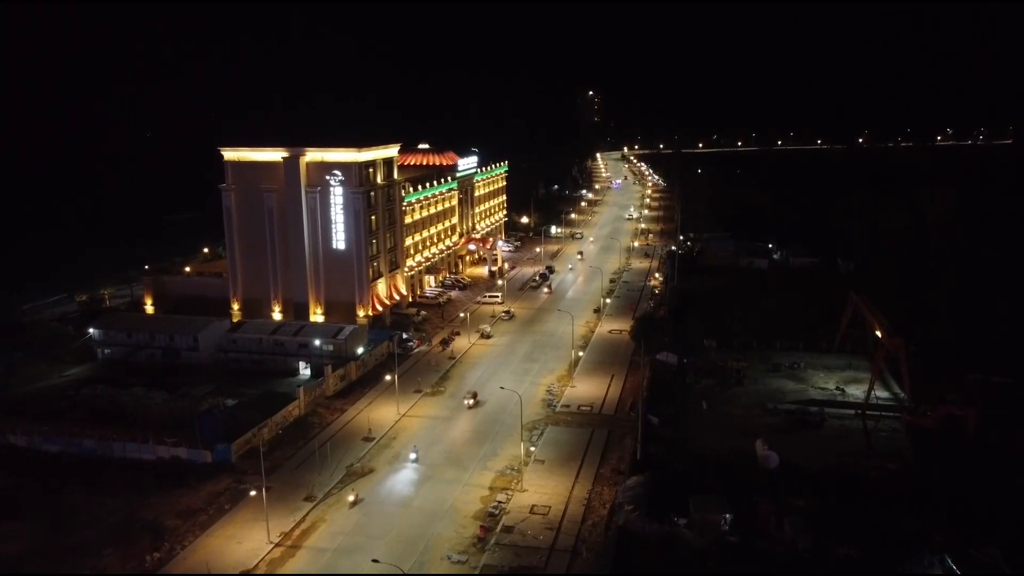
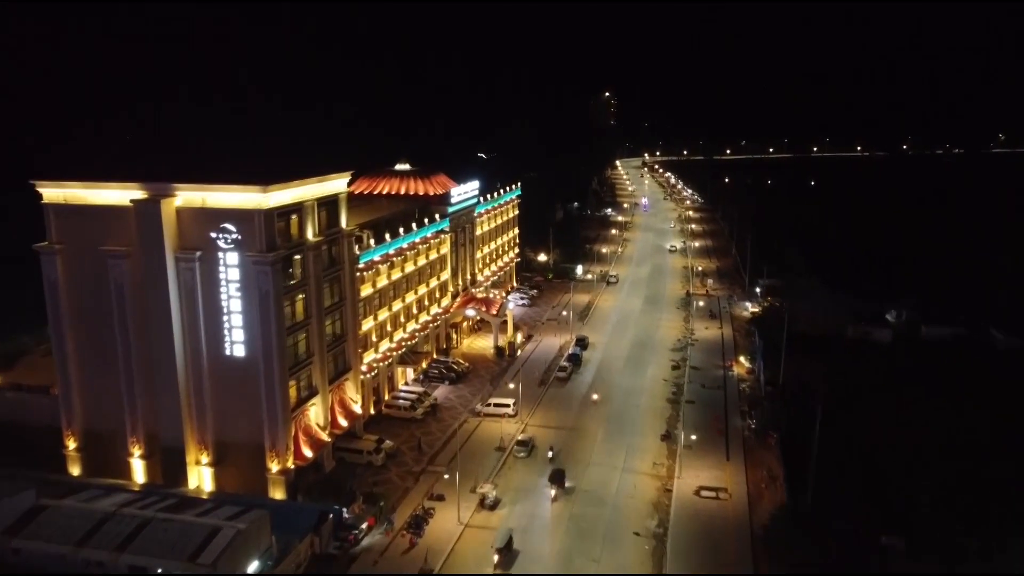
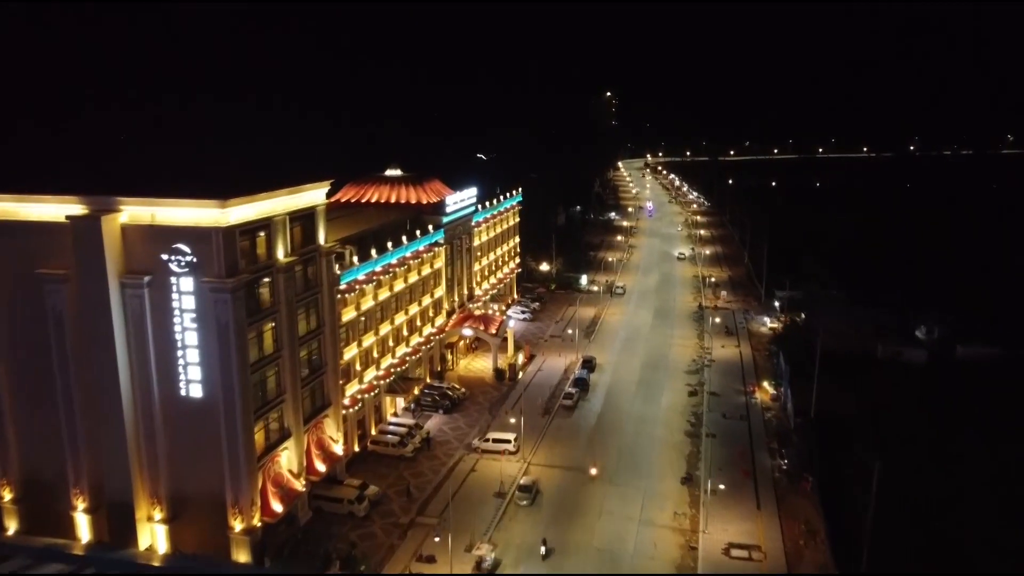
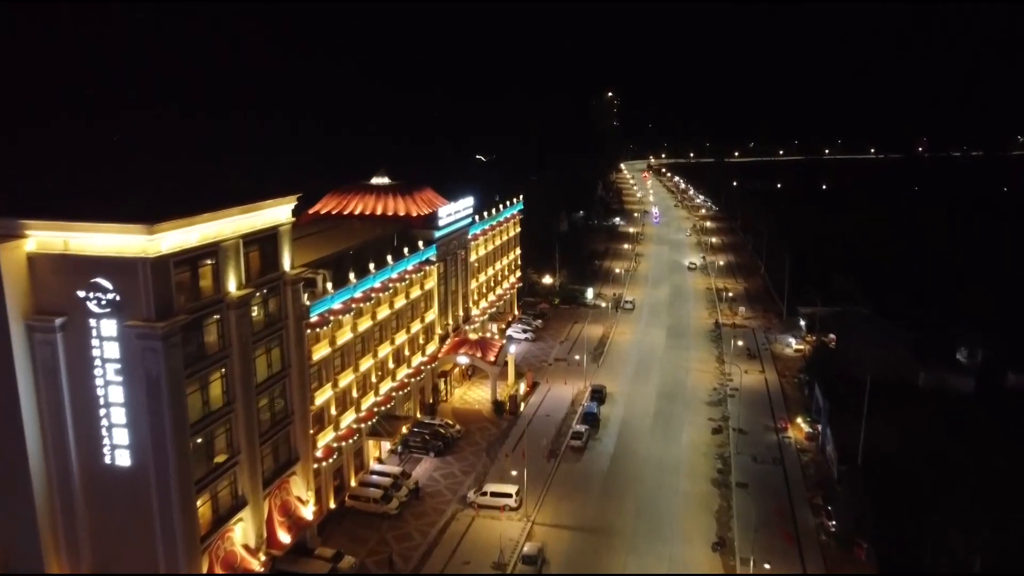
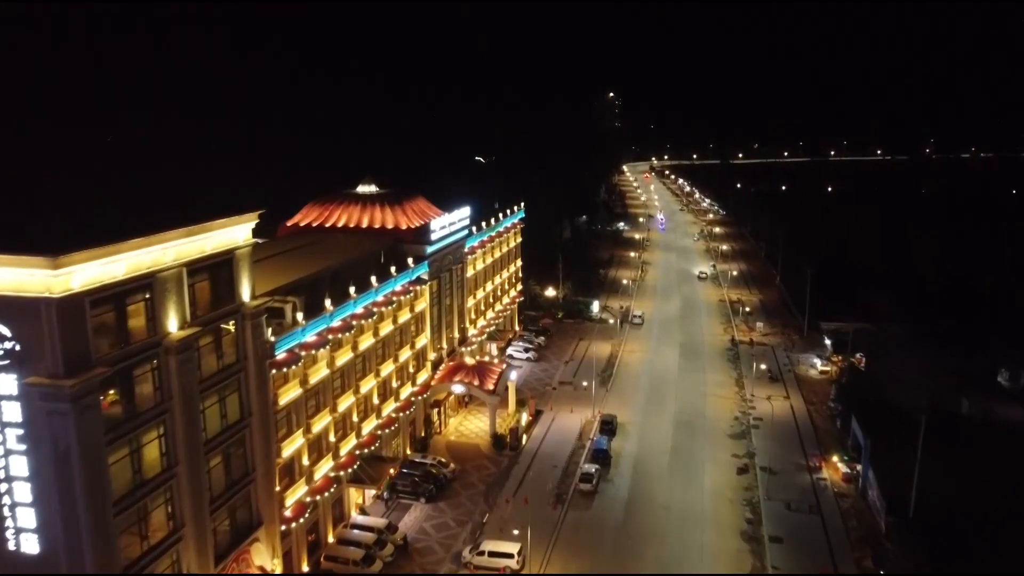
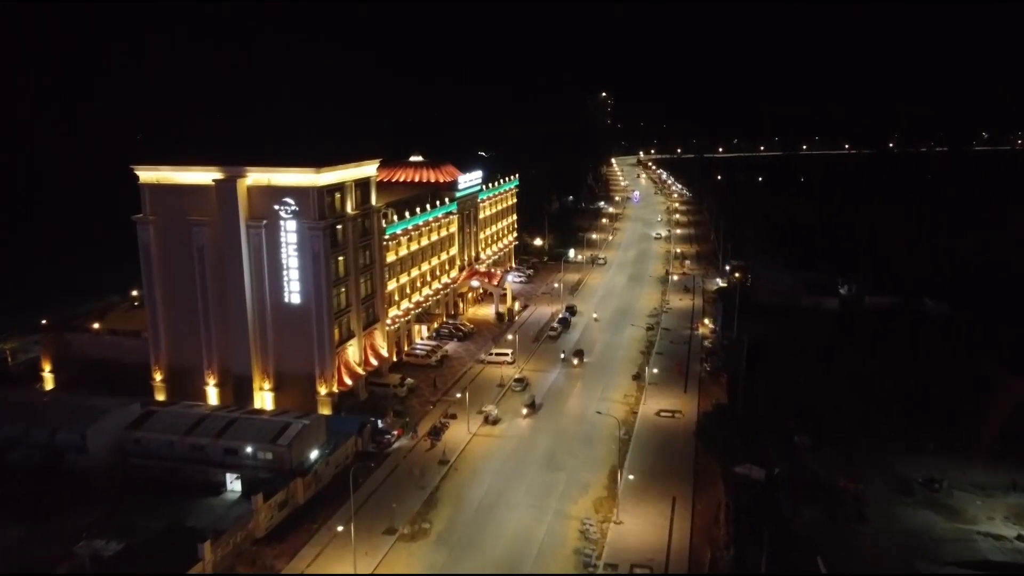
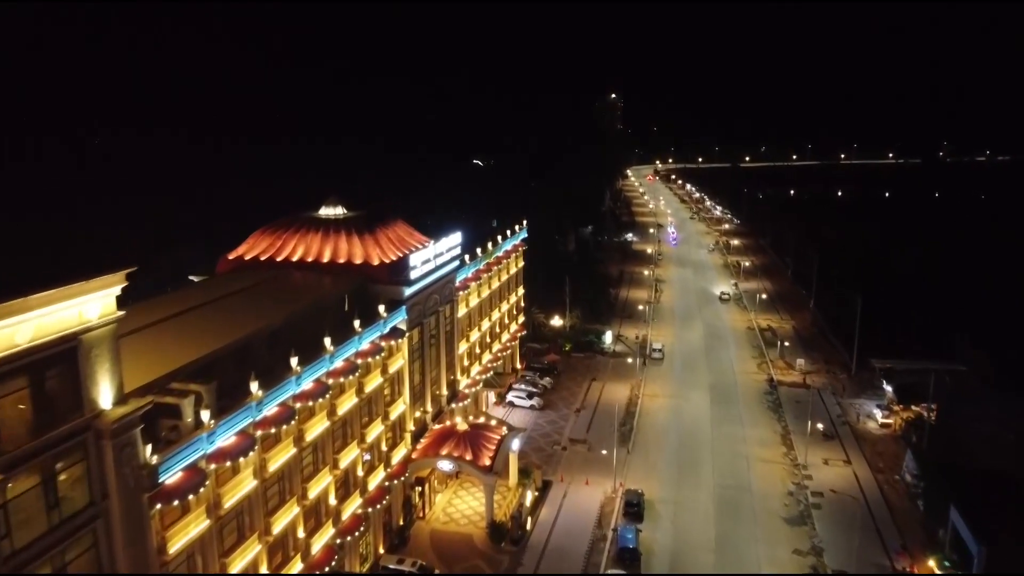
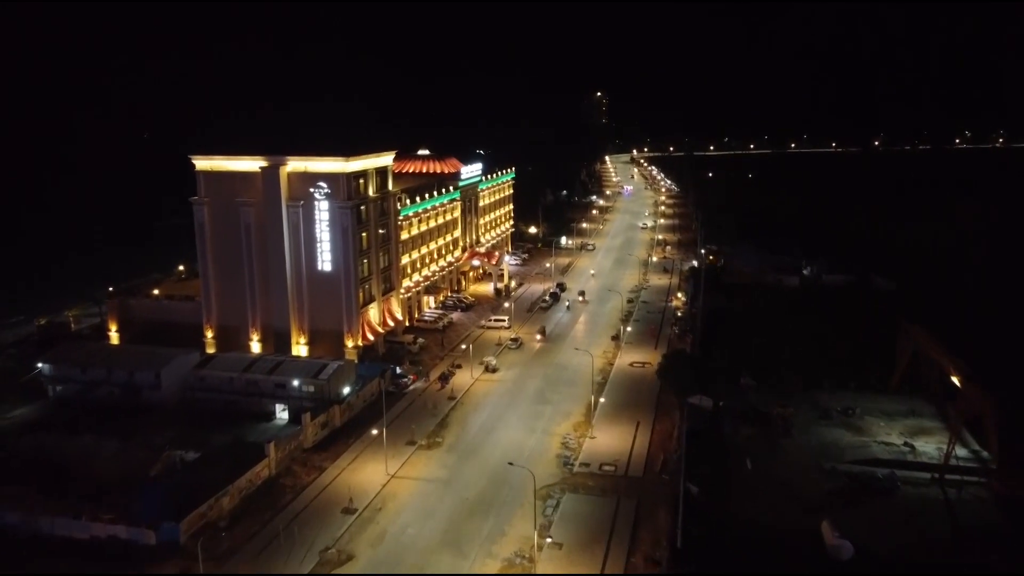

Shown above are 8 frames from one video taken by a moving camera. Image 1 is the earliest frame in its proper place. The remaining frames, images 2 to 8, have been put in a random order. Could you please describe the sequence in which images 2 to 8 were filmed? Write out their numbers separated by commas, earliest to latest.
8, 6, 2, 3, 4, 5, 7
